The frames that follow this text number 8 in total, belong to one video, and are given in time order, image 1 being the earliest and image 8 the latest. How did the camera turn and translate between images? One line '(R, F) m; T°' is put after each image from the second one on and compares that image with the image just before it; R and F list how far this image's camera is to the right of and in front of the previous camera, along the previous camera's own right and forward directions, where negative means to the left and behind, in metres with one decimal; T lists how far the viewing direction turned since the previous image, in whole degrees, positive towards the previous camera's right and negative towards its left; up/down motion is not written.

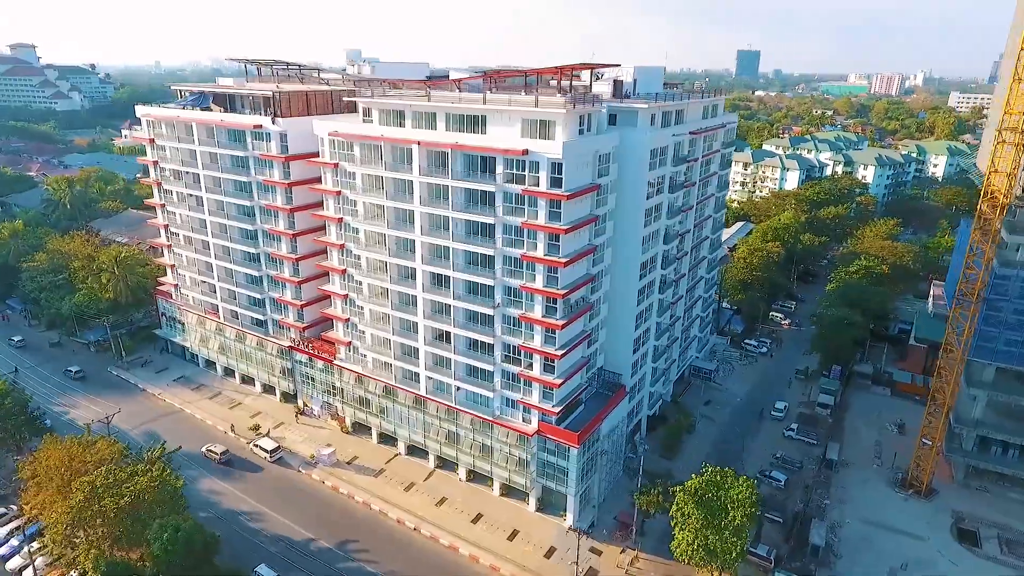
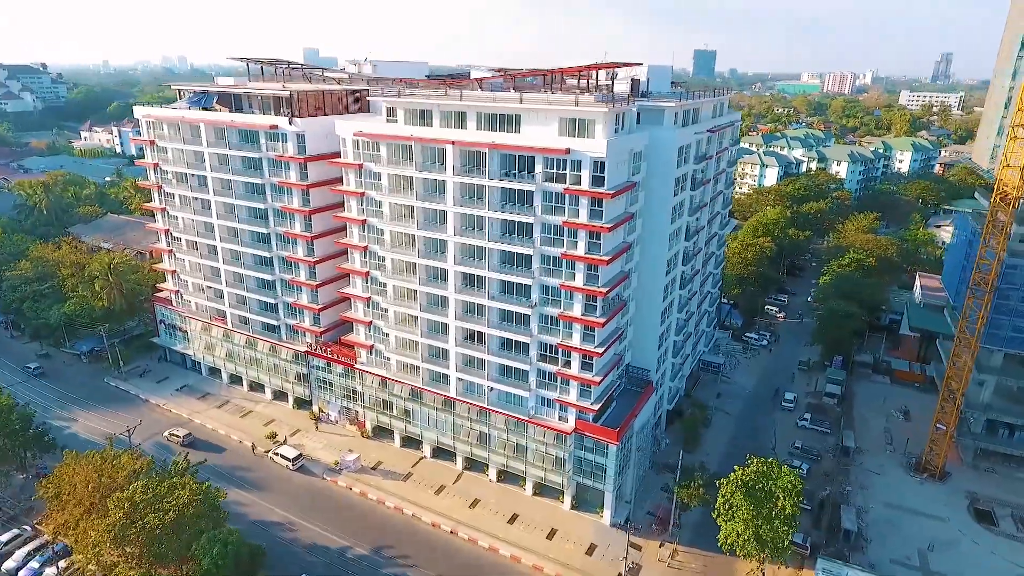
(-4.7, +0.2) m; +3°
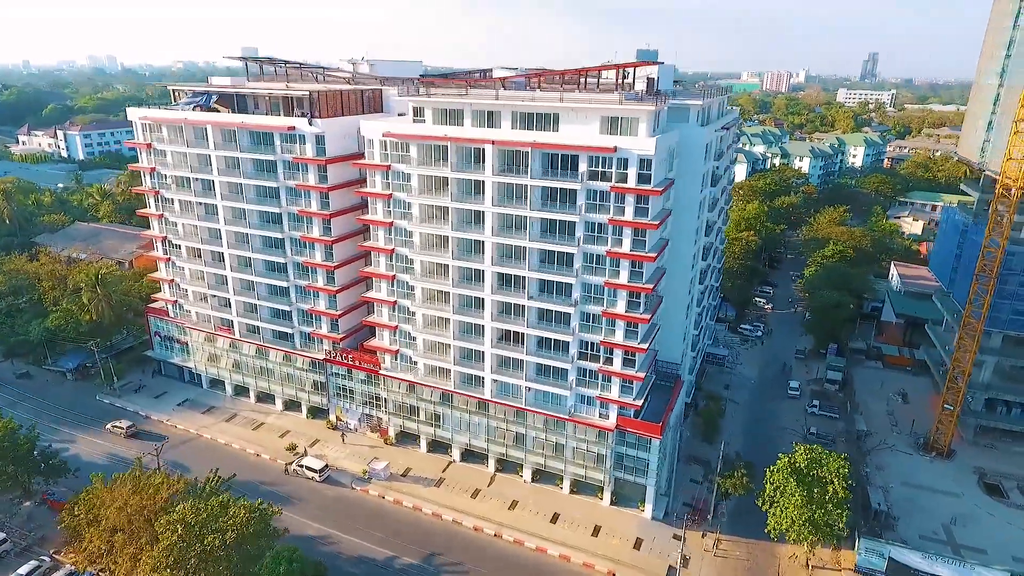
(-5.9, +0.4) m; +4°
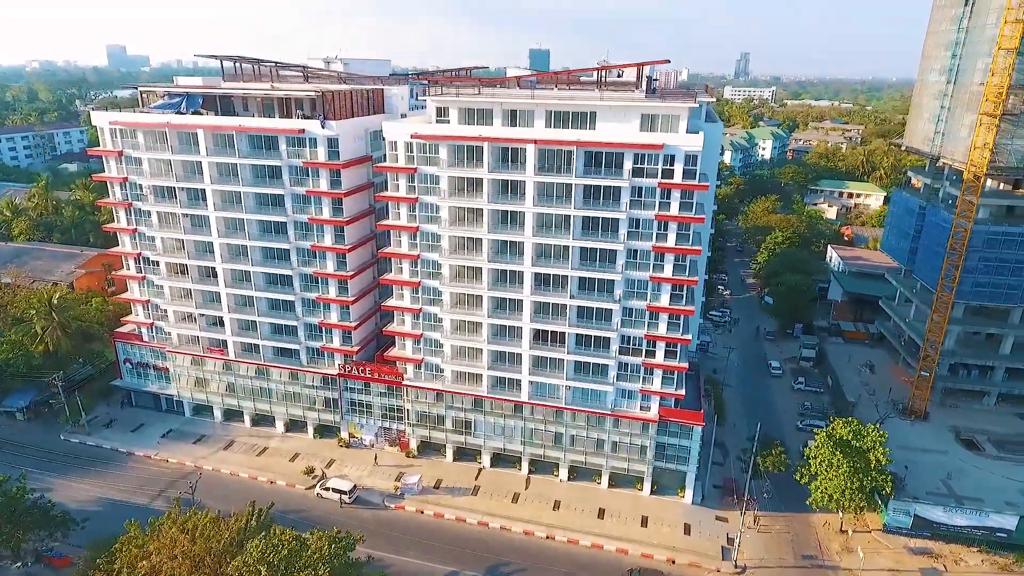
(-8.9, +1.1) m; +8°
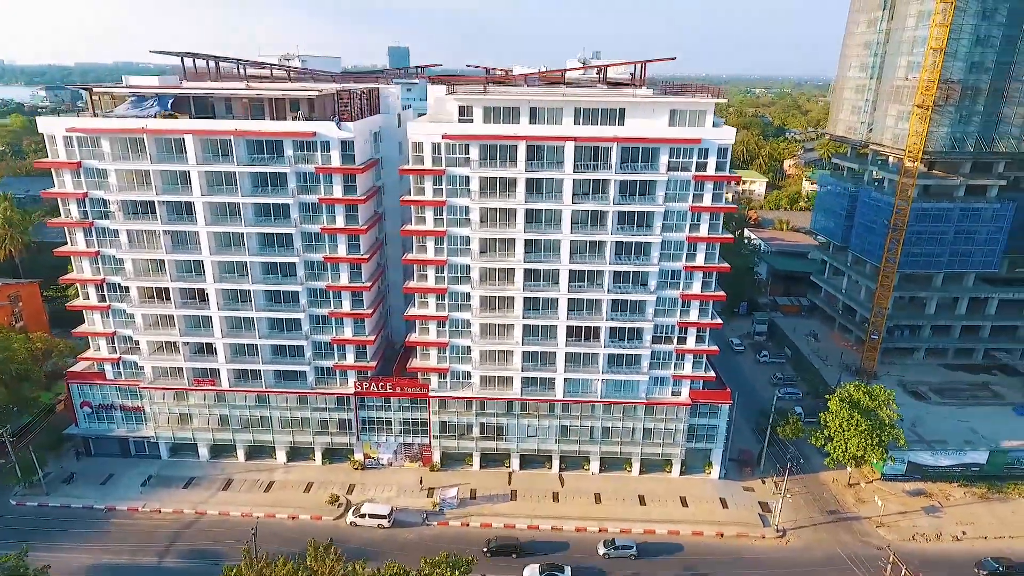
(-10.6, +1.6) m; +11°
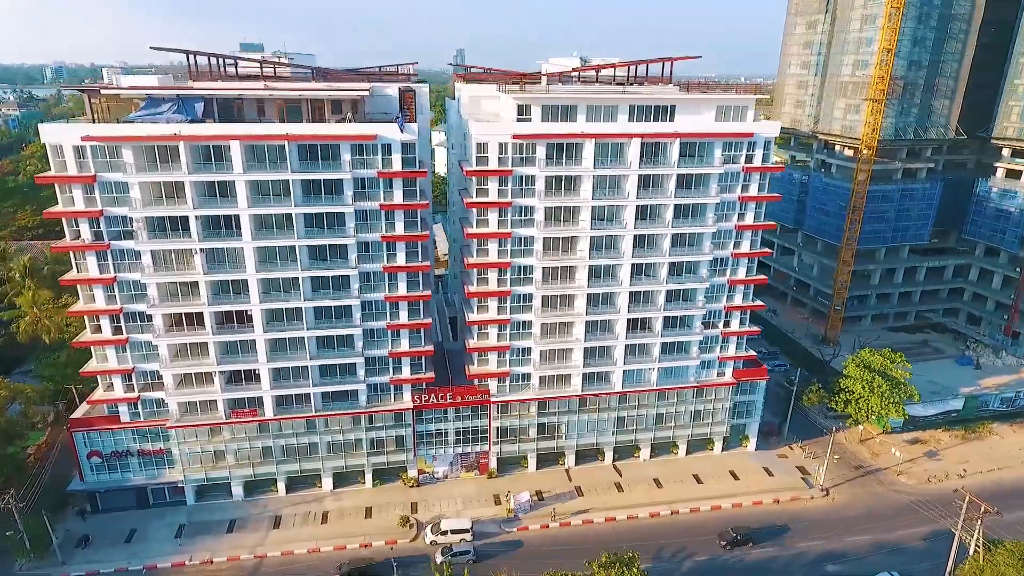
(-12.5, +1.4) m; +11°
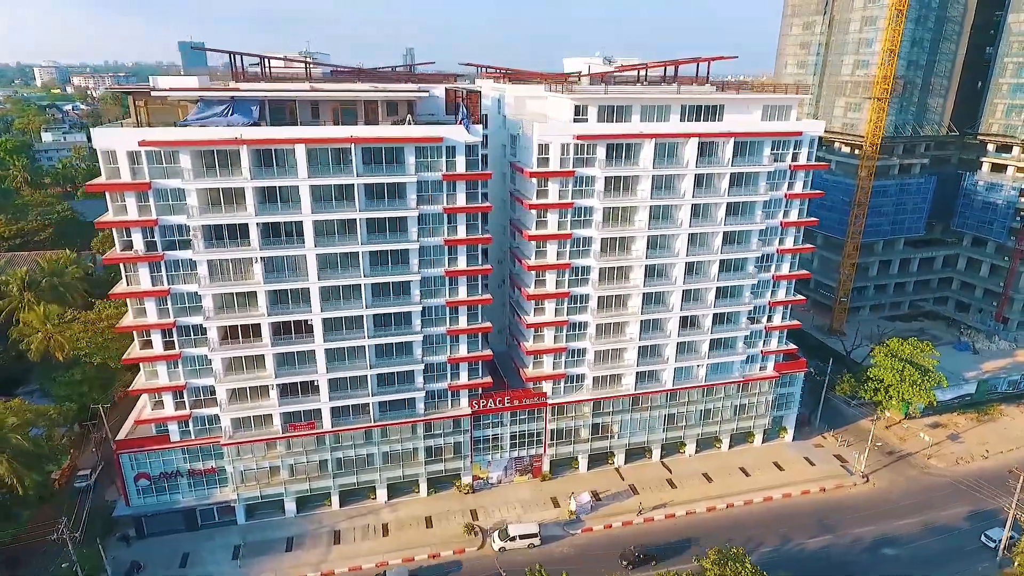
(-7.1, +0.6) m; +4°
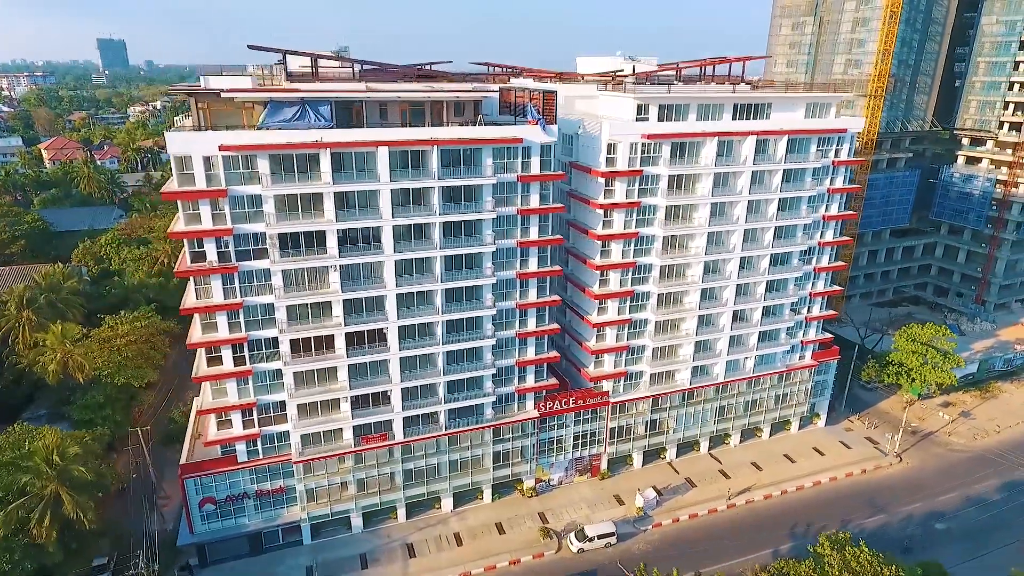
(-8.3, +0.7) m; +5°
